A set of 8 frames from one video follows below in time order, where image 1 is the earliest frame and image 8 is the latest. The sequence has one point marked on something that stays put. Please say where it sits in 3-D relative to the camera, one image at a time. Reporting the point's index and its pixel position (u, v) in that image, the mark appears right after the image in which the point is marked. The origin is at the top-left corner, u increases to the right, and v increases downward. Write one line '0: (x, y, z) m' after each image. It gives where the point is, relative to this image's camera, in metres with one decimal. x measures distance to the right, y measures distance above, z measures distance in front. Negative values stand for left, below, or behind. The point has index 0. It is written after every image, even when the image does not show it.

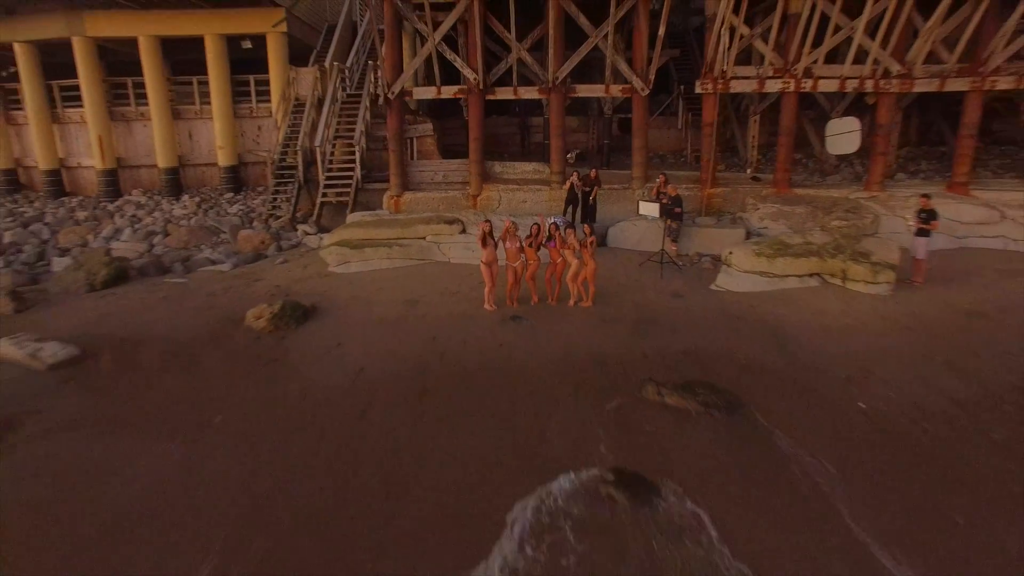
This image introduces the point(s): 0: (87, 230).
0: (-9.0, +1.2, +13.3) m
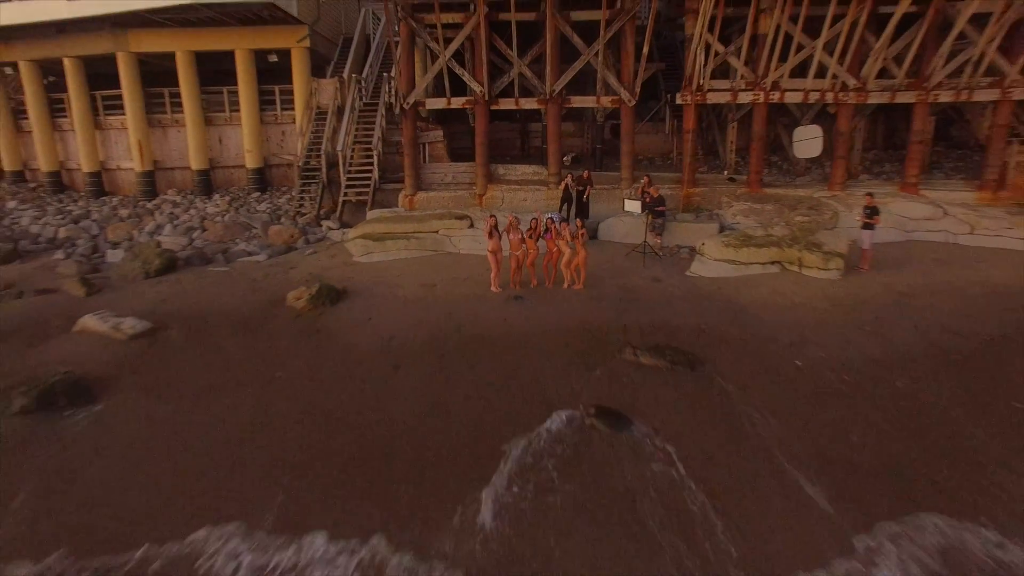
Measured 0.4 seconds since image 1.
0: (-8.9, +1.5, +14.8) m
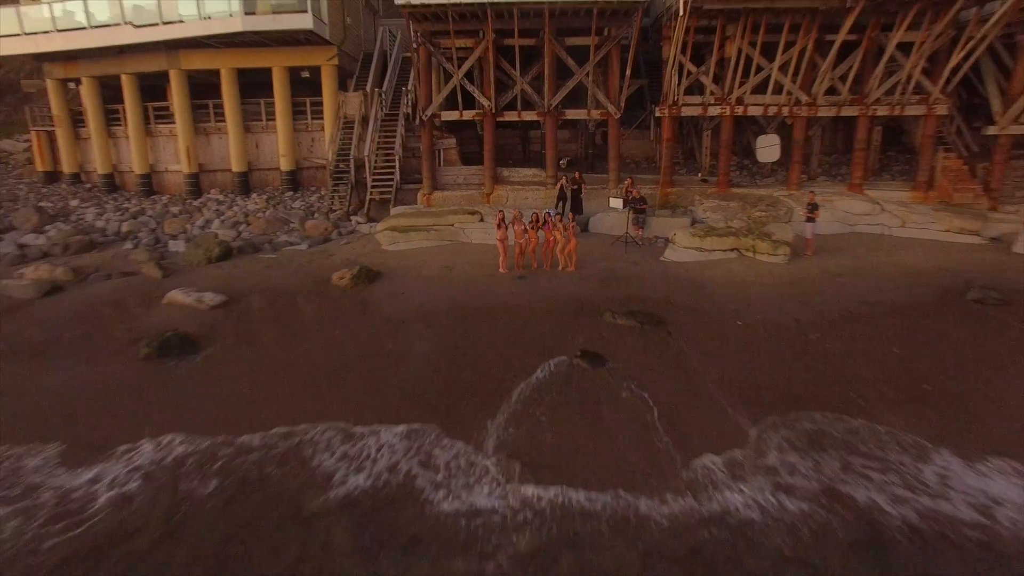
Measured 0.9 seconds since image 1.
0: (-8.8, +1.8, +17.2) m
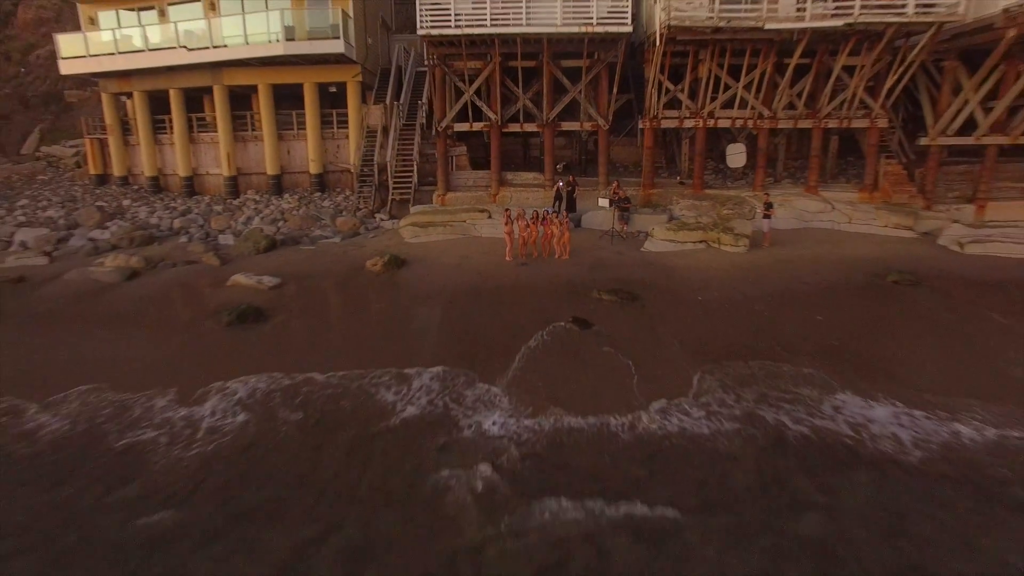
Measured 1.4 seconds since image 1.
0: (-8.8, +2.2, +19.7) m
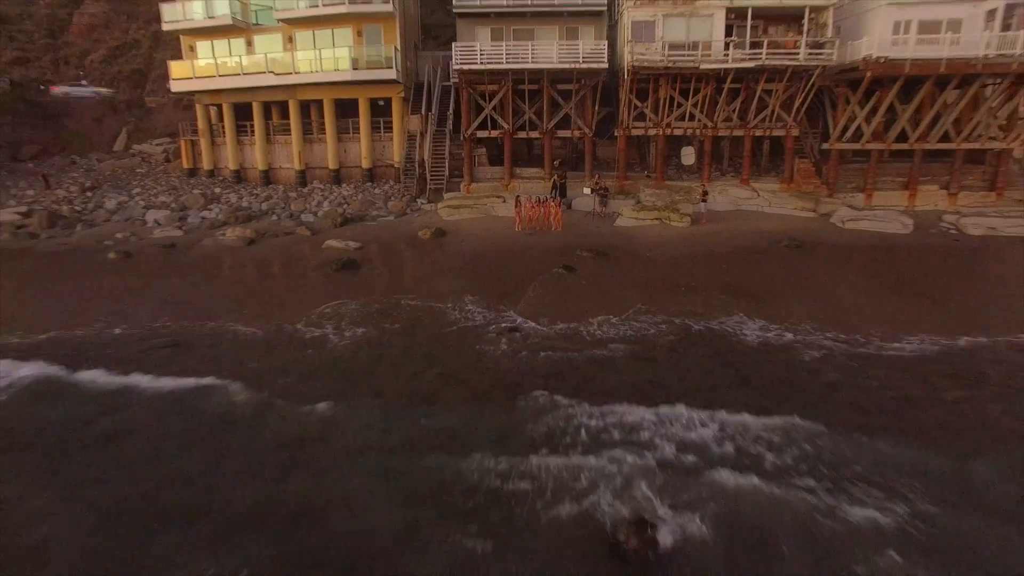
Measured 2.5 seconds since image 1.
0: (-8.4, +3.5, +25.9) m
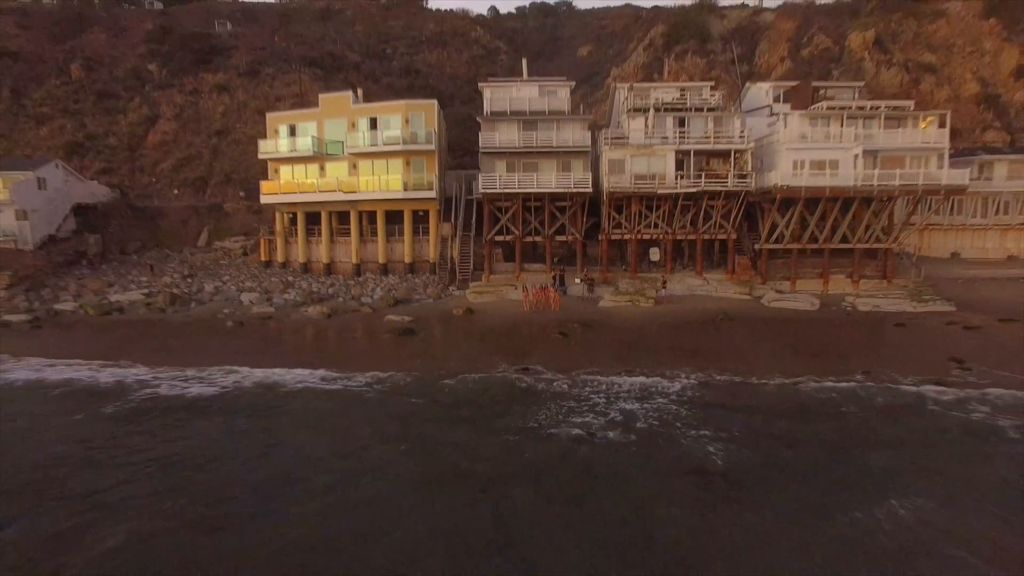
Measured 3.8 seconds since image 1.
0: (-8.0, +0.1, +33.6) m
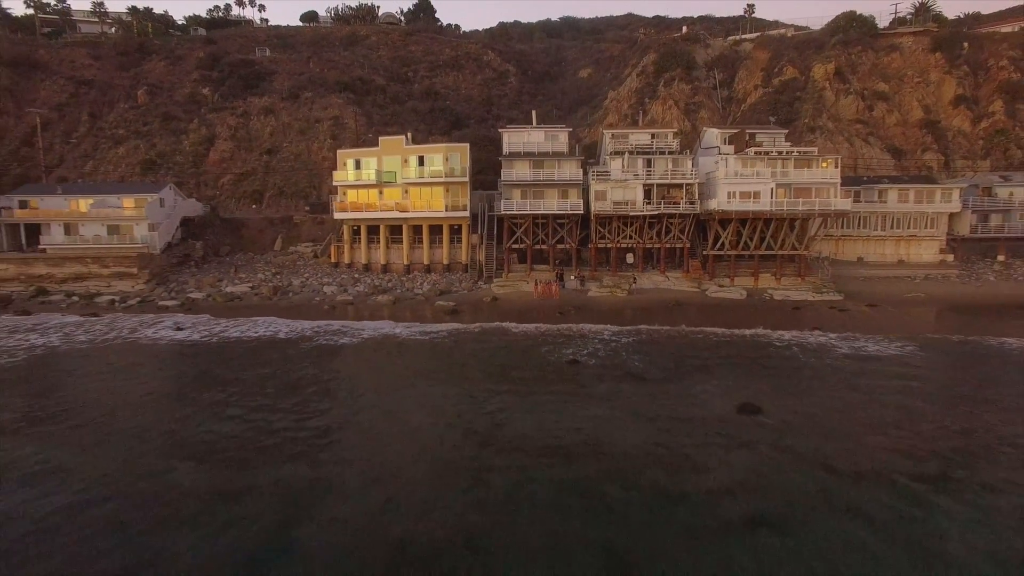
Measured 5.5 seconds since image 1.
0: (-7.1, +0.4, +44.8) m
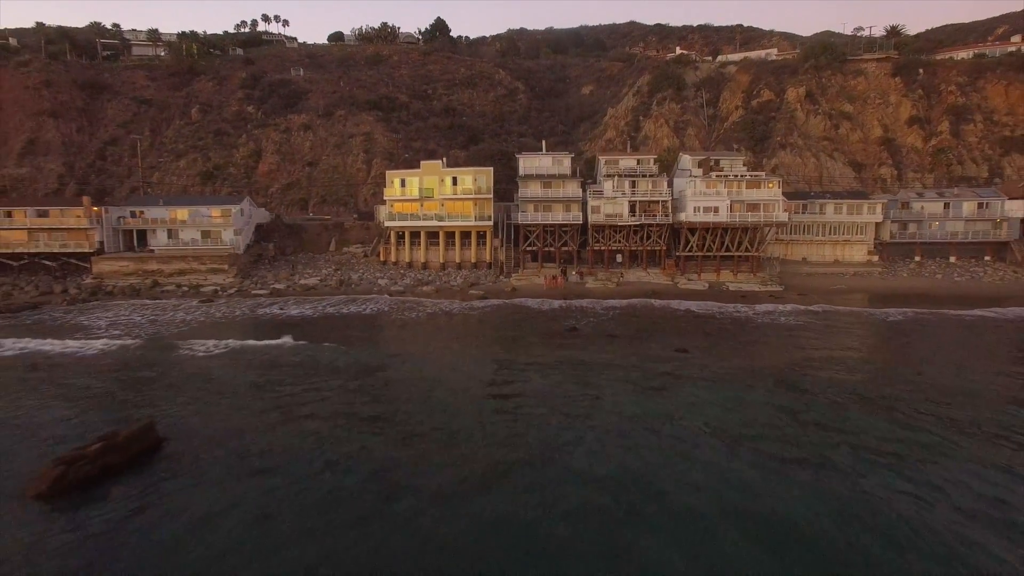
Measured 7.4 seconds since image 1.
0: (-5.9, +1.0, +56.3) m
